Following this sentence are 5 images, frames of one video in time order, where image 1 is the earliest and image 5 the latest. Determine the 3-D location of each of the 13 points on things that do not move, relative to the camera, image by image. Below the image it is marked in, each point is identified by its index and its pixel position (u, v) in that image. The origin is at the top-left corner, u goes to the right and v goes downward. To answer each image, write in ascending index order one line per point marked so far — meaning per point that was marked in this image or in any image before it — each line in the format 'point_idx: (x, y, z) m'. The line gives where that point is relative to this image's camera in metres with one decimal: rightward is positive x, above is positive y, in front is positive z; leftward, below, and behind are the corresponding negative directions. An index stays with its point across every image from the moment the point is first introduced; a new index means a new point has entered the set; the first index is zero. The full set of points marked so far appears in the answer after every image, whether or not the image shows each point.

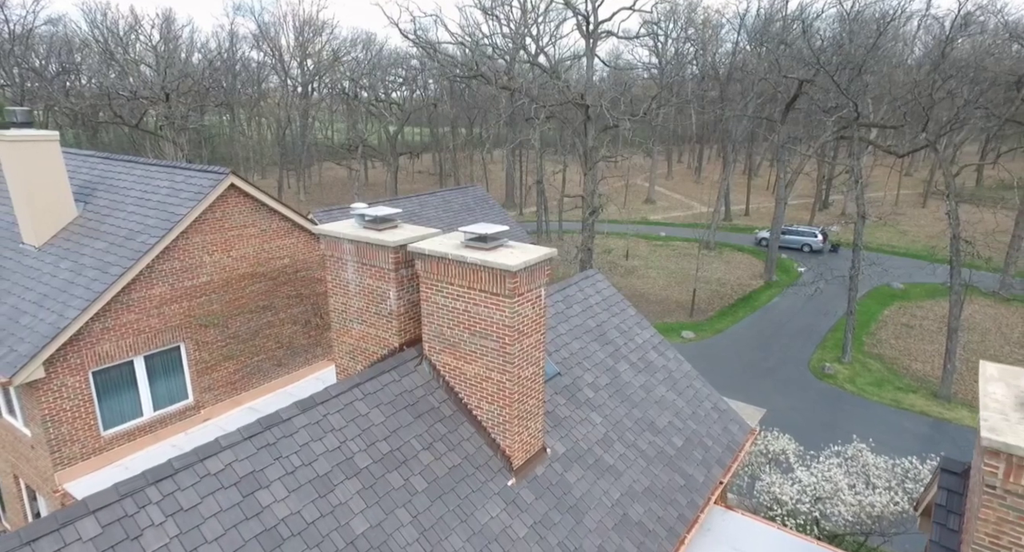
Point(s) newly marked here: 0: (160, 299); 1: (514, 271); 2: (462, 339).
0: (-6.1, -0.4, +10.3) m
1: (0.0, +0.1, +6.3) m
2: (-0.6, -0.7, +6.9) m
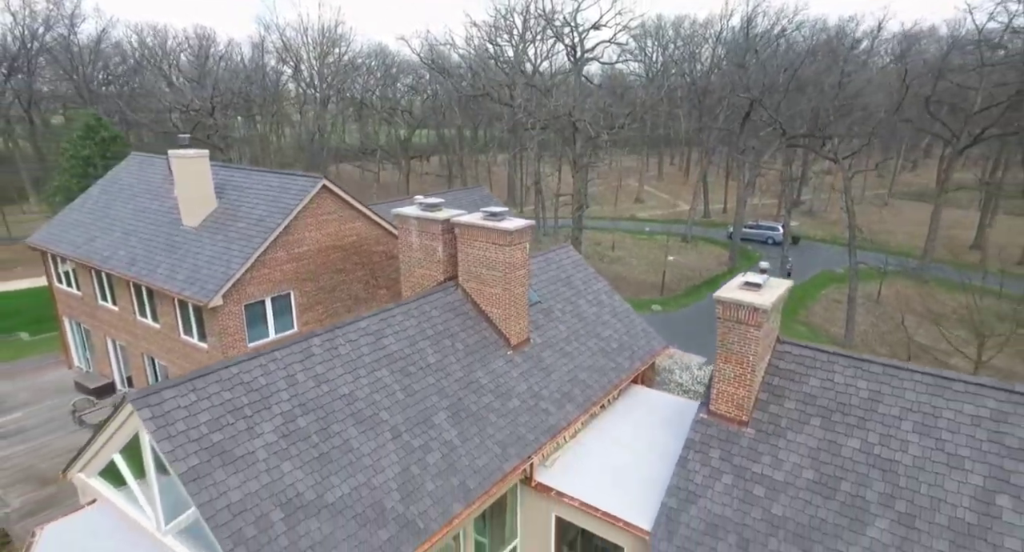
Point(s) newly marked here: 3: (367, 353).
0: (-6.1, +0.4, +15.8) m
1: (0.0, +0.9, +11.8) m
2: (-0.6, +0.1, +12.4) m
3: (-2.5, -1.3, +10.5) m
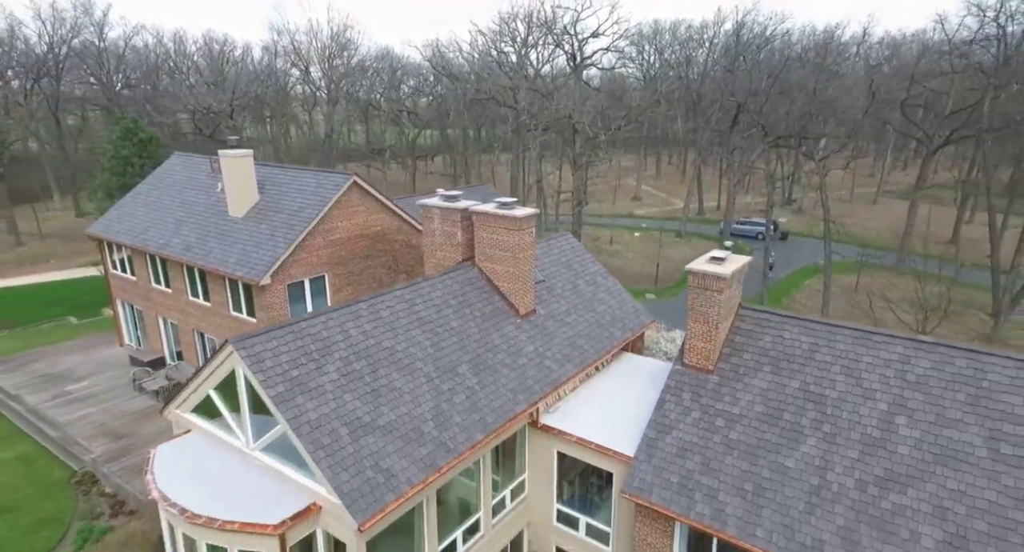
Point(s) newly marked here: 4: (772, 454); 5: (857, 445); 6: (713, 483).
0: (-5.9, +0.9, +18.2) m
1: (+0.2, +1.3, +14.1) m
2: (-0.4, +0.6, +14.7) m
3: (-2.3, -0.9, +12.8) m
4: (+4.5, -3.1, +10.5) m
5: (+5.7, -2.8, +10.0) m
6: (+3.5, -3.6, +10.4) m
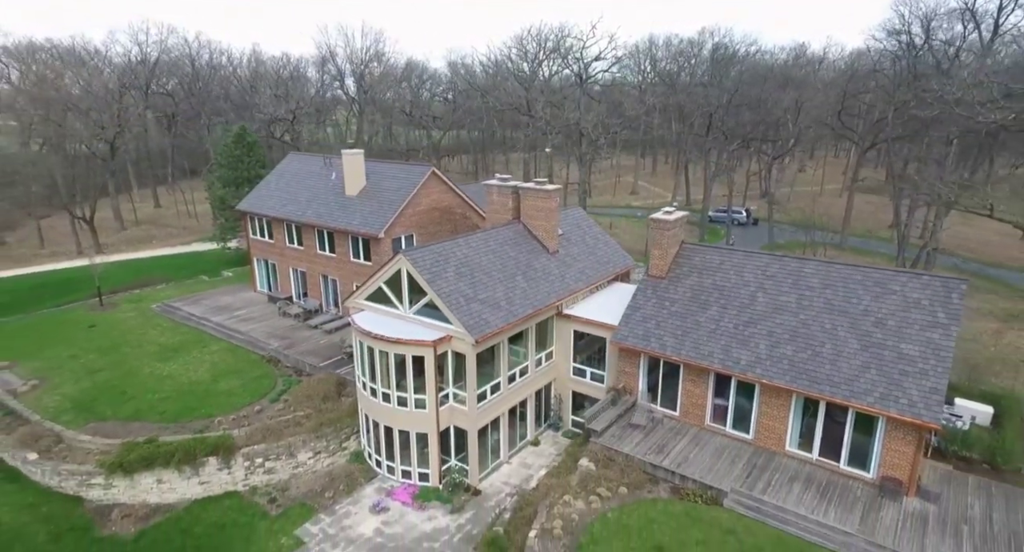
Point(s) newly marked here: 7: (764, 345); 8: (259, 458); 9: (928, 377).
0: (-4.6, +2.7, +27.0) m
1: (+1.4, +3.2, +22.9) m
2: (+0.8, +2.4, +23.5) m
3: (-1.0, +1.0, +21.6) m
4: (+5.8, -1.3, +19.2) m
5: (+7.0, -1.0, +18.8) m
6: (+4.7, -1.8, +19.2) m
7: (+7.3, -2.0, +17.4) m
8: (-7.8, -5.6, +18.5) m
9: (+10.4, -2.5, +15.0) m
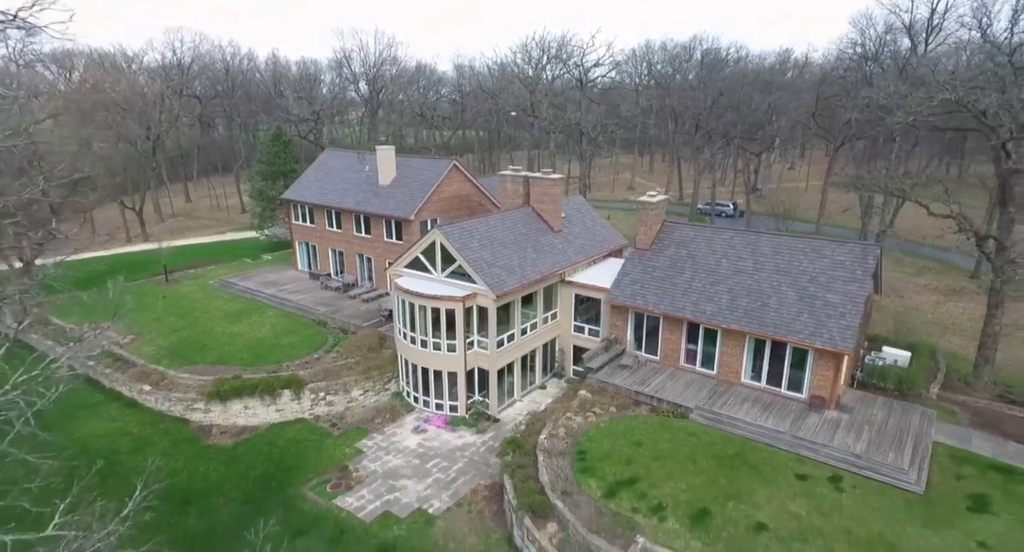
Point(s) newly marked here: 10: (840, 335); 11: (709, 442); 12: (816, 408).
0: (-4.1, +3.9, +31.6) m
1: (+1.9, +4.3, +27.5) m
2: (+1.3, +3.5, +28.1) m
3: (-0.5, +2.1, +26.2) m
4: (+6.3, -0.1, +23.8) m
5: (+7.5, +0.1, +23.4) m
6: (+5.2, -0.6, +23.8) m
7: (+7.8, -0.9, +22.0) m
8: (-7.3, -4.5, +23.1) m
9: (+10.9, -1.4, +19.6) m
10: (+10.5, -1.9, +19.3) m
11: (+6.1, -5.1, +18.5) m
12: (+10.0, -4.3, +19.7) m
